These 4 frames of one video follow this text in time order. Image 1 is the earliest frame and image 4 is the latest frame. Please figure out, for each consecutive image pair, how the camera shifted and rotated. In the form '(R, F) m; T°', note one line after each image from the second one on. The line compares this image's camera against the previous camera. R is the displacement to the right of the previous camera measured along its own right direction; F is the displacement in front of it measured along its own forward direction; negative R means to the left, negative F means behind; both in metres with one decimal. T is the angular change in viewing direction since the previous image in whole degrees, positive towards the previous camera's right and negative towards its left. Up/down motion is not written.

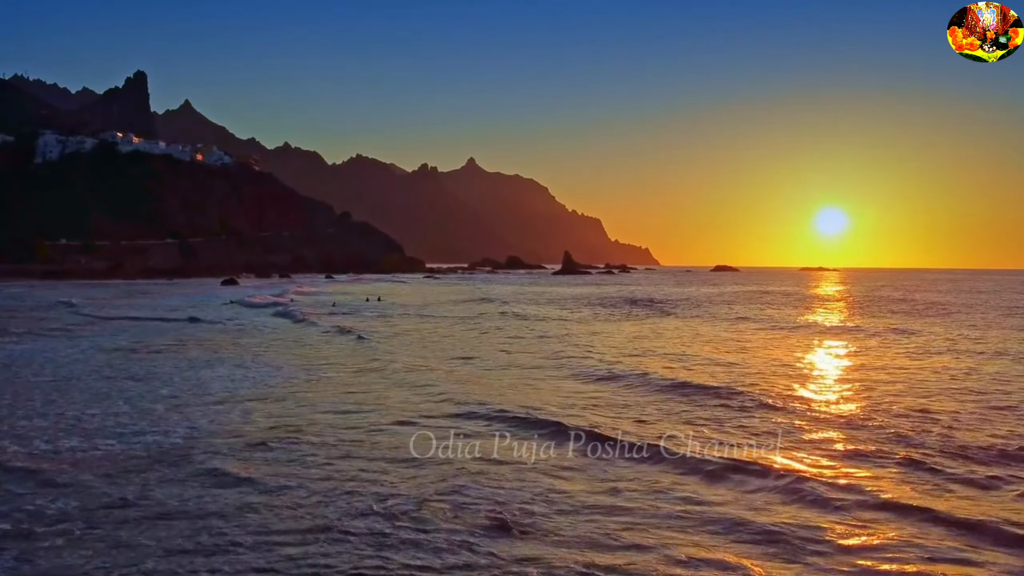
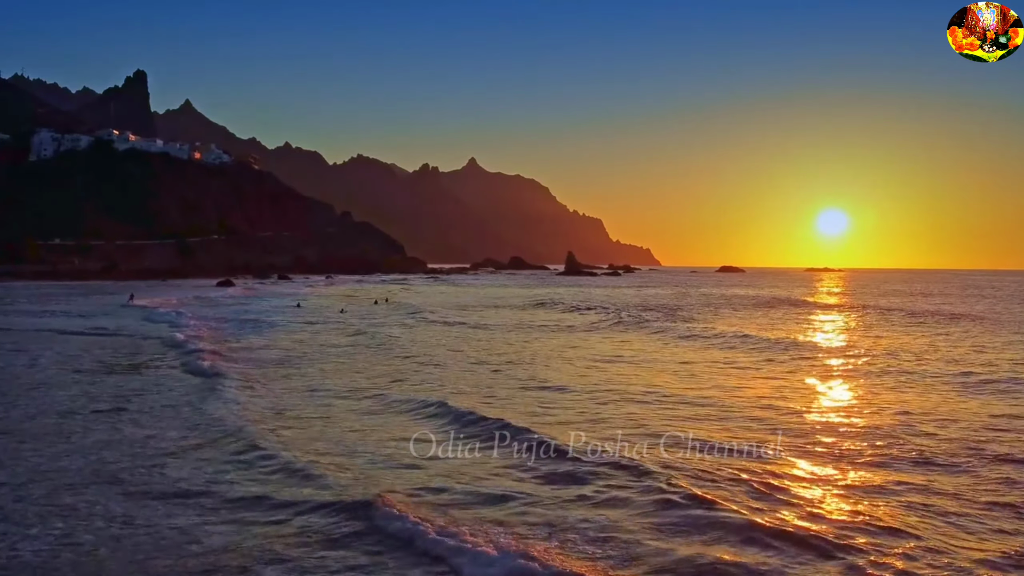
(-0.1, +0.8) m; 0°
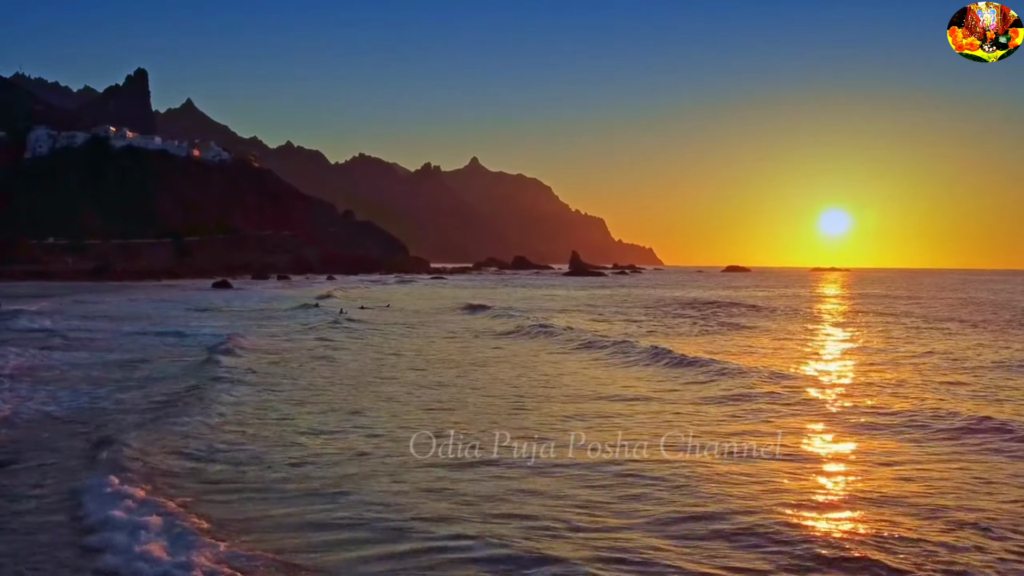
(-0.2, +1.0) m; 0°
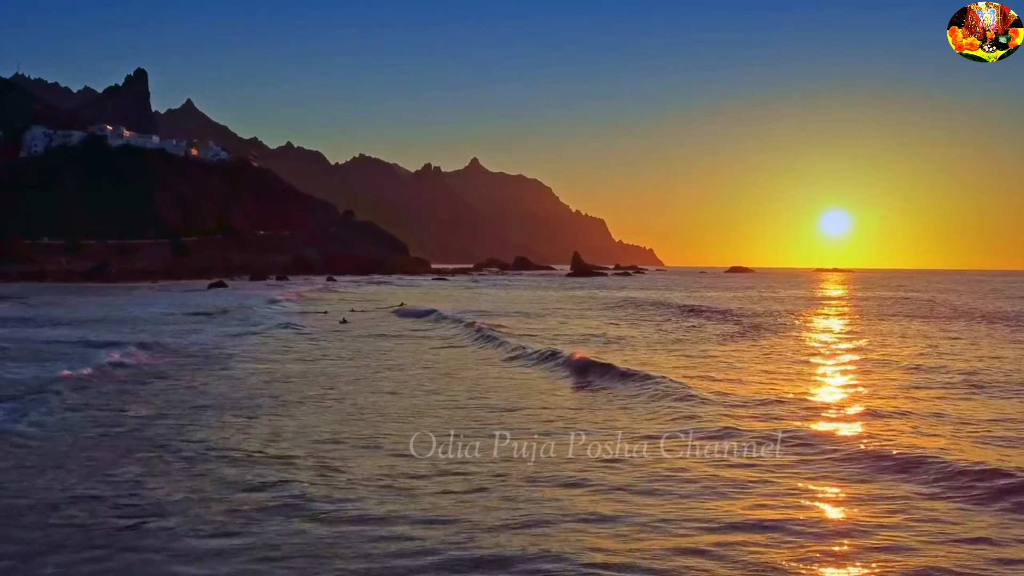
(-0.1, +0.6) m; 0°
